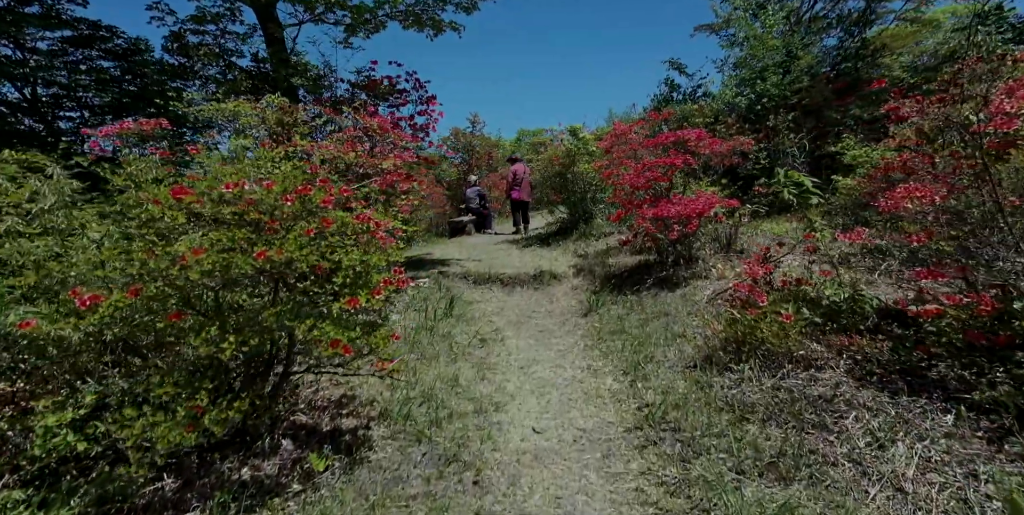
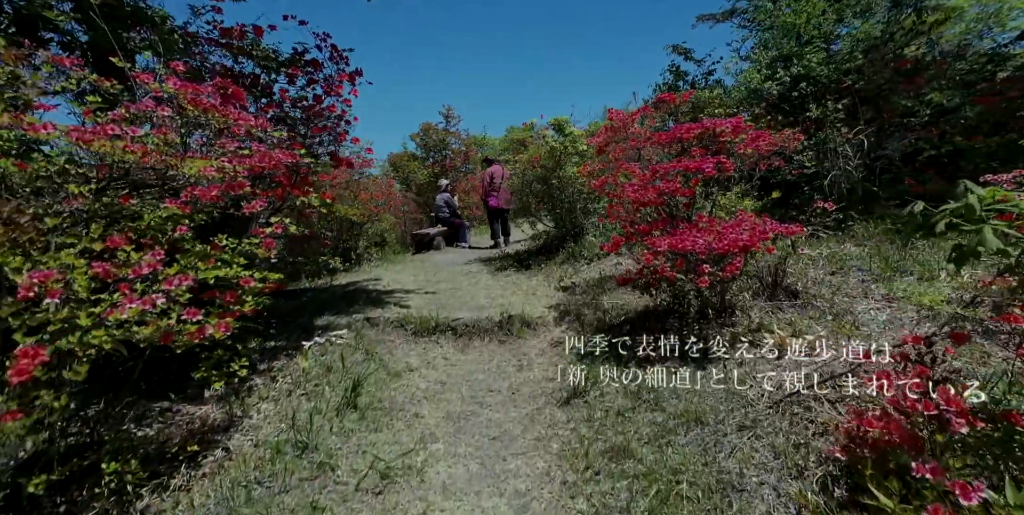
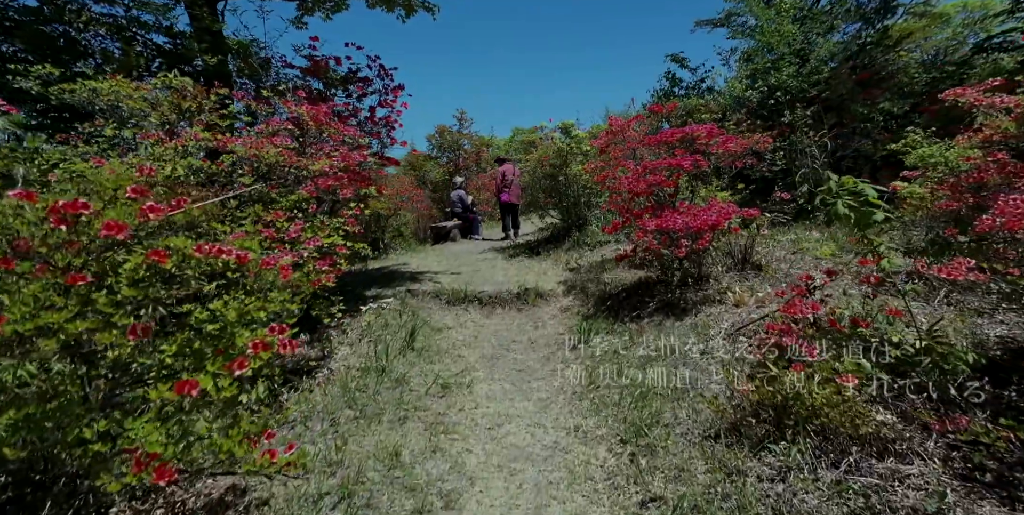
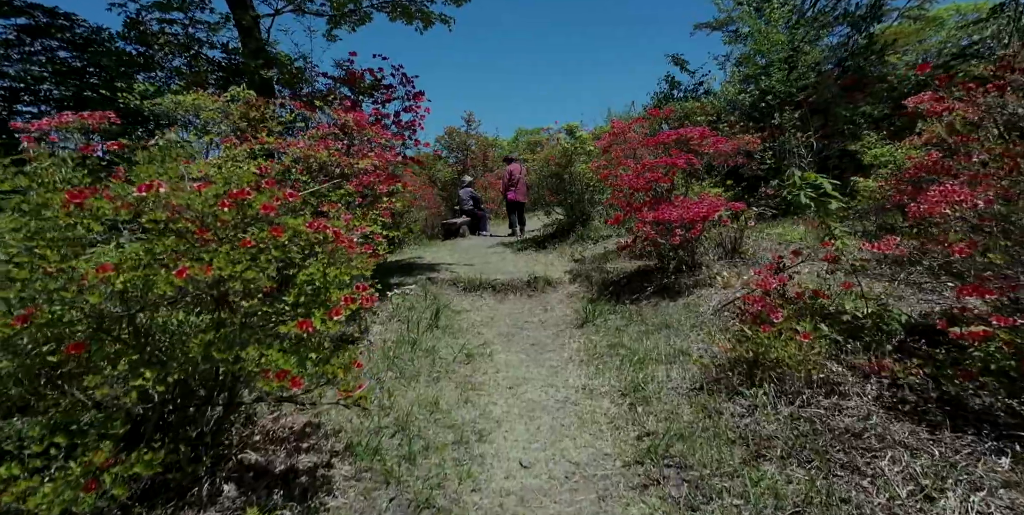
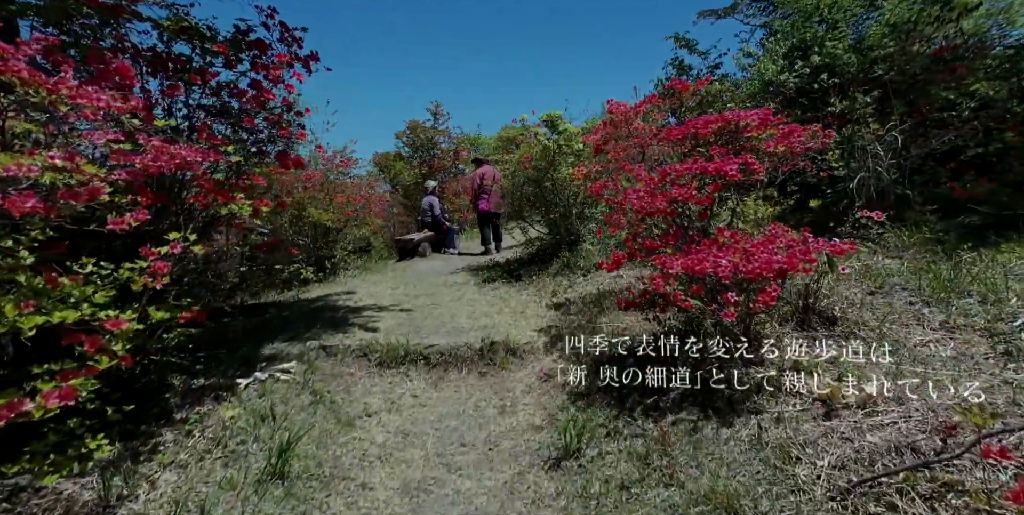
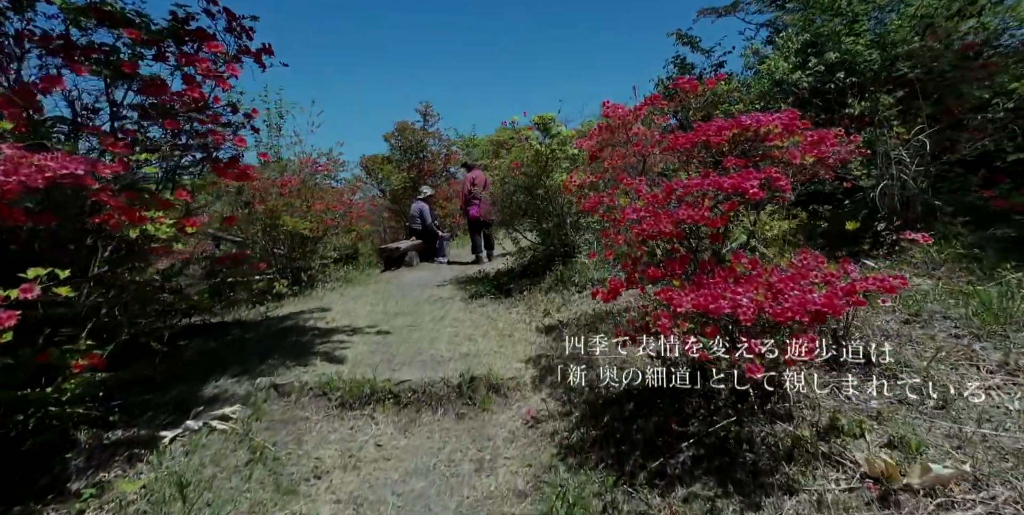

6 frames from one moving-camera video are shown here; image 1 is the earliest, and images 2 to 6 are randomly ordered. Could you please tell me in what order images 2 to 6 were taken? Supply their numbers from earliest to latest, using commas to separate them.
4, 3, 2, 5, 6
